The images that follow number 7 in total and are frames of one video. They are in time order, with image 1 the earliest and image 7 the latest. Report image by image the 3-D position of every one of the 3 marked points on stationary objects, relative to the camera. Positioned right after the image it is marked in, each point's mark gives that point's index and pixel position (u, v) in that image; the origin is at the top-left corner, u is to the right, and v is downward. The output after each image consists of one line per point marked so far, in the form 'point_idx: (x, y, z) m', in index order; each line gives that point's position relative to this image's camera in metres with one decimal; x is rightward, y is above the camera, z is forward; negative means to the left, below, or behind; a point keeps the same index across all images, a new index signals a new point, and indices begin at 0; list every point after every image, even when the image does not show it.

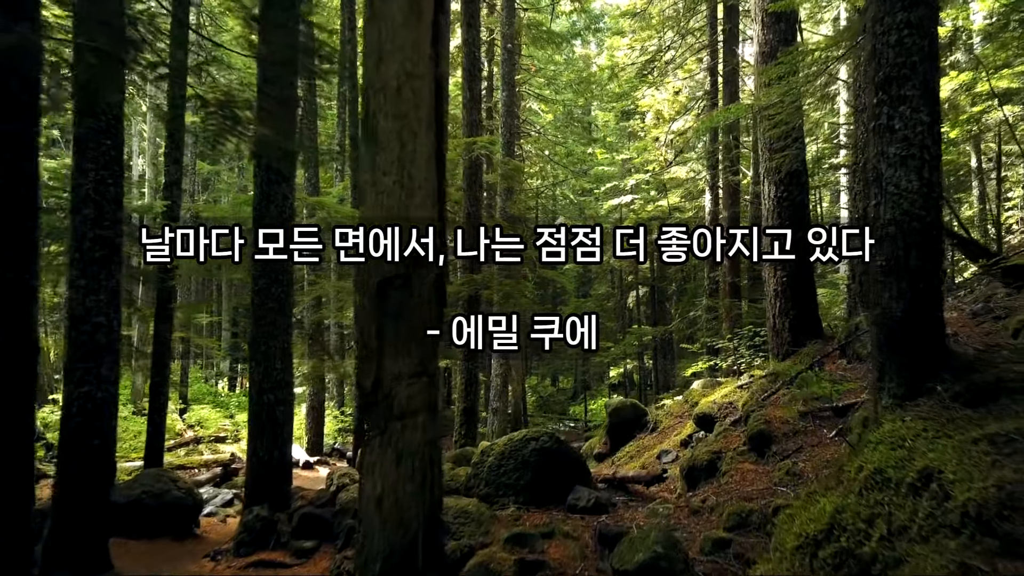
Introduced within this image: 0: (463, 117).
0: (-0.9, +3.2, +11.5) m
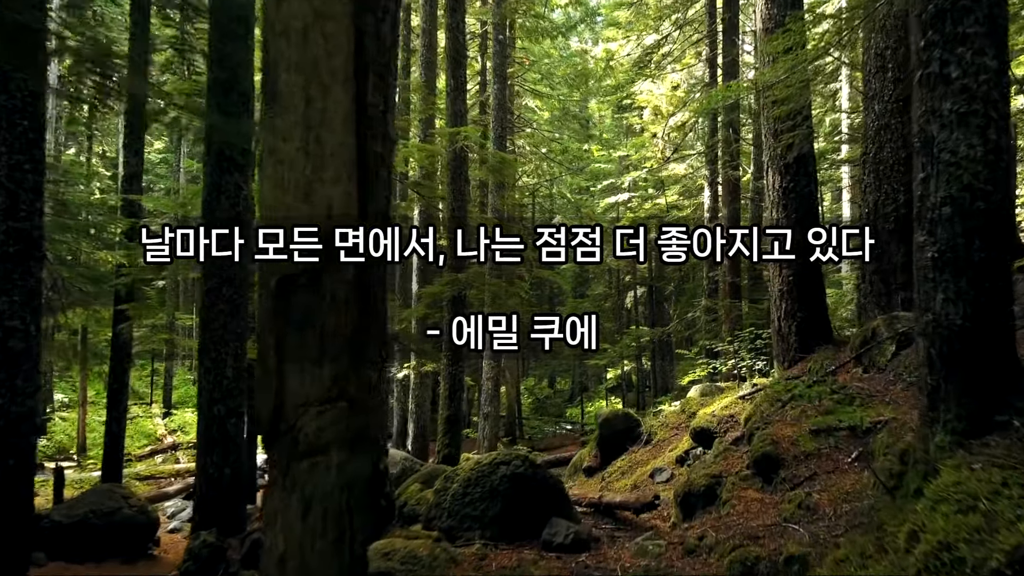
0: (-1.1, +3.2, +10.9) m
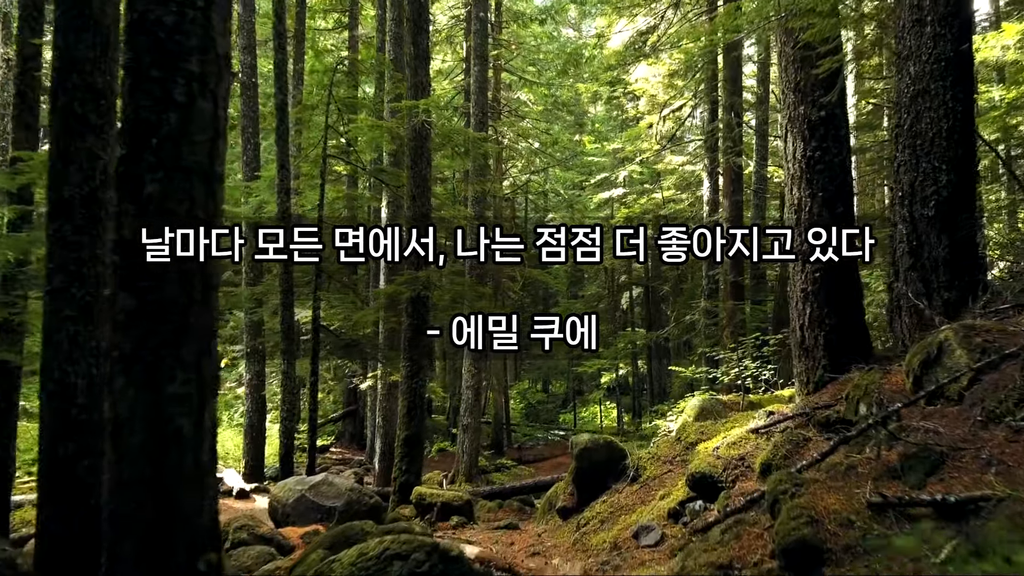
0: (-1.6, +3.2, +9.4) m
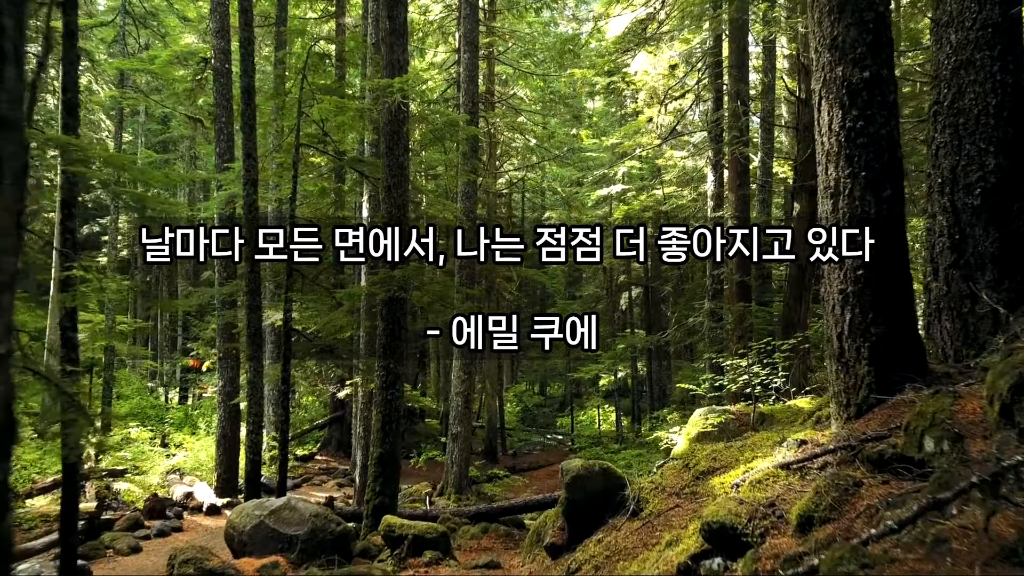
0: (-1.8, +3.2, +8.5) m
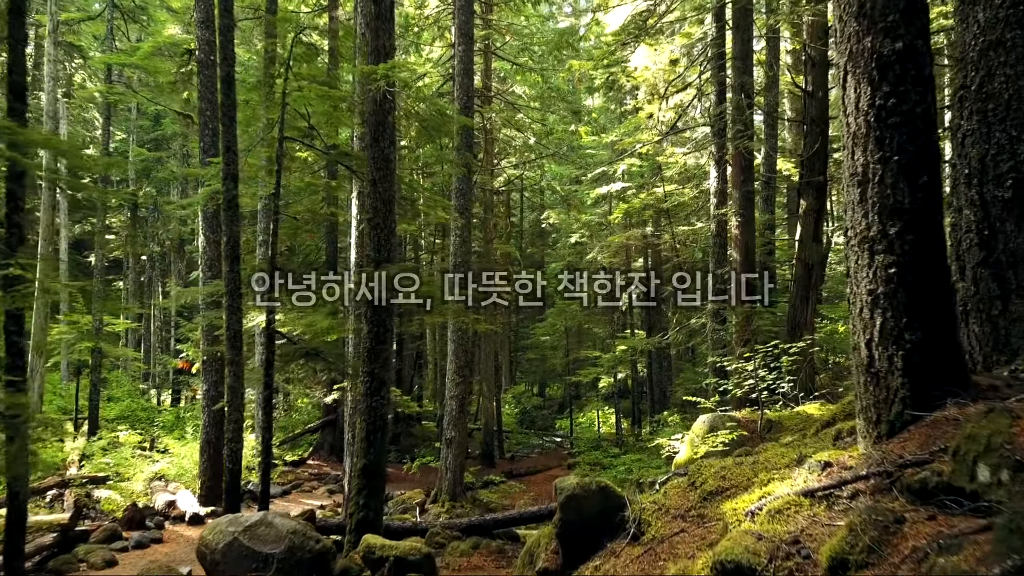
0: (-1.9, +3.2, +8.1) m
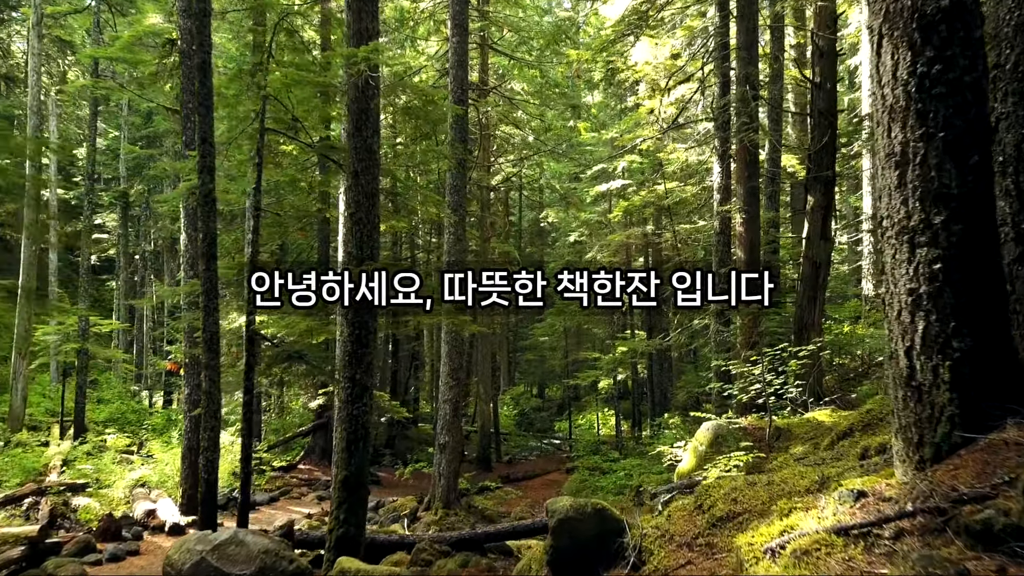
0: (-2.0, +3.2, +7.5) m
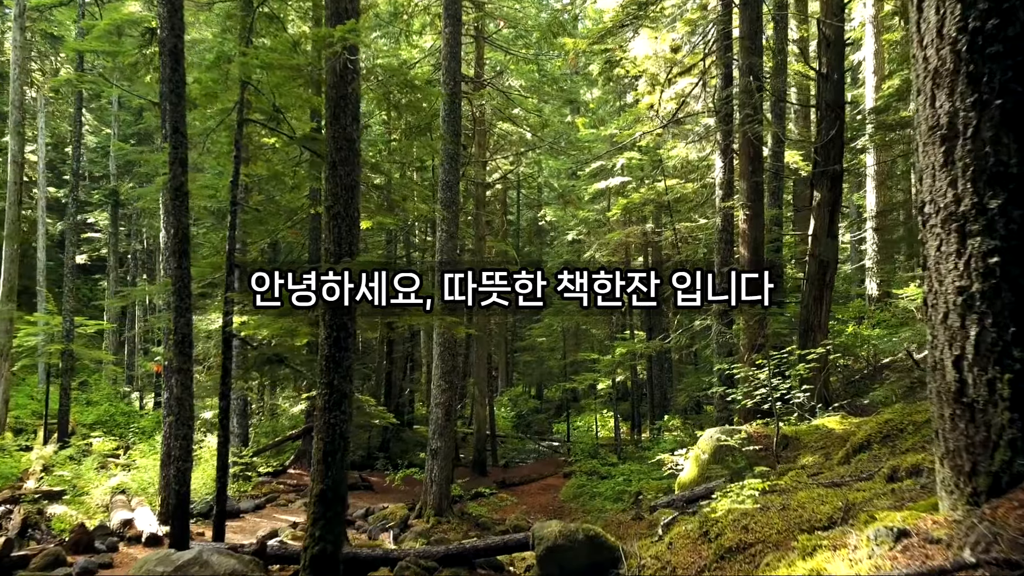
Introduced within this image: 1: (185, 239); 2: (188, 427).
0: (-2.1, +3.2, +7.0) m
1: (-4.2, +0.6, +8.2) m
2: (-4.2, -1.8, +8.3) m
